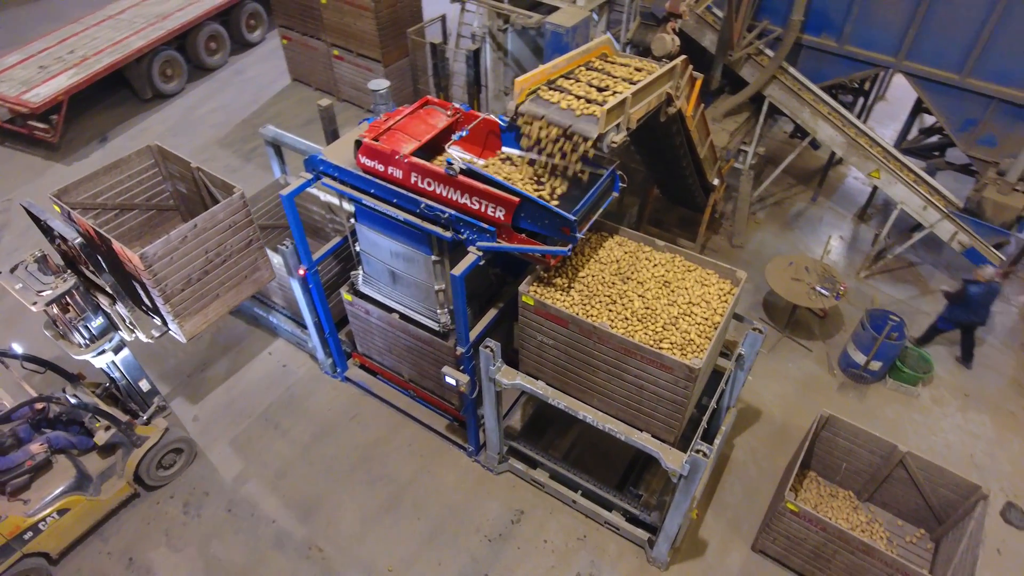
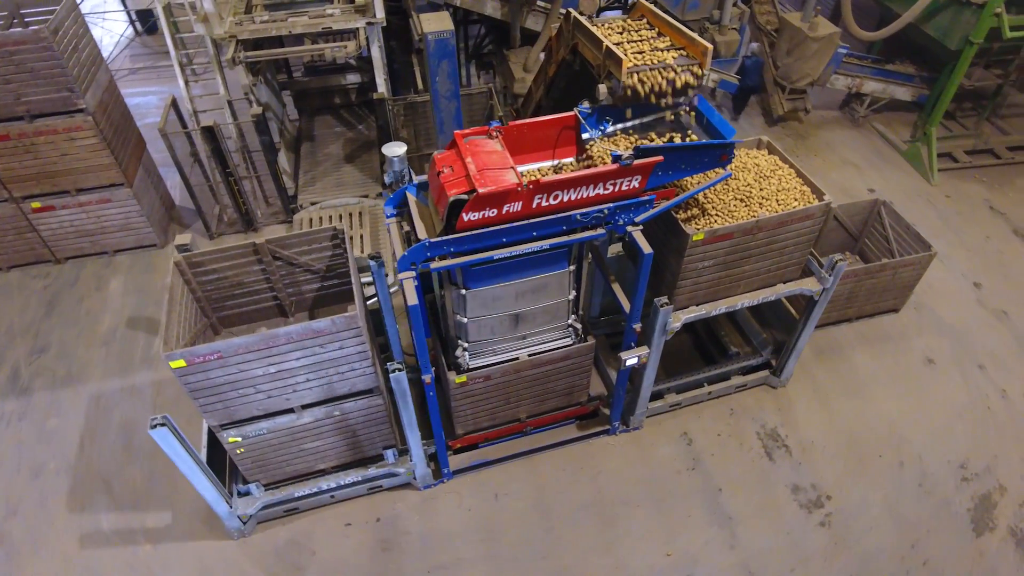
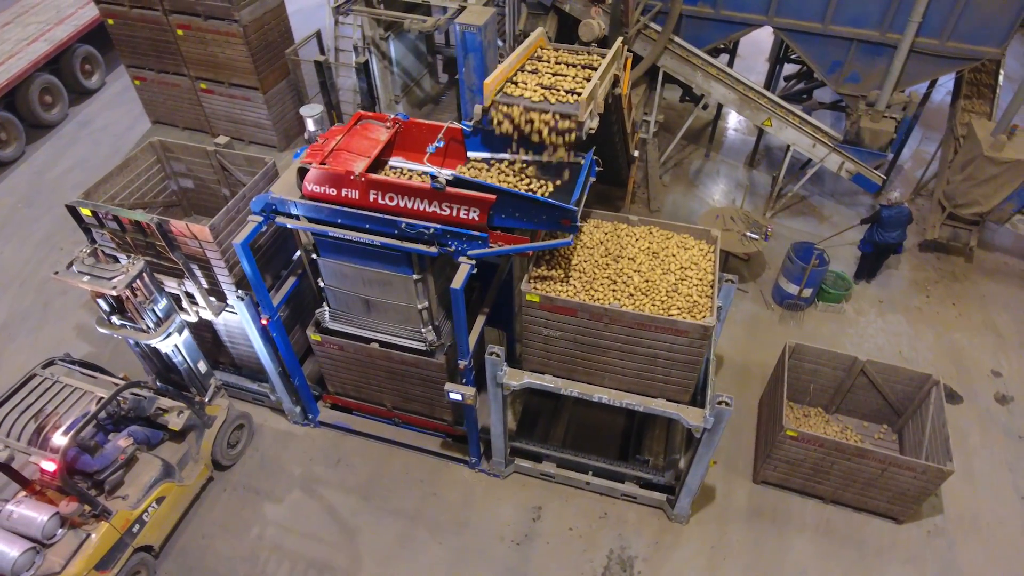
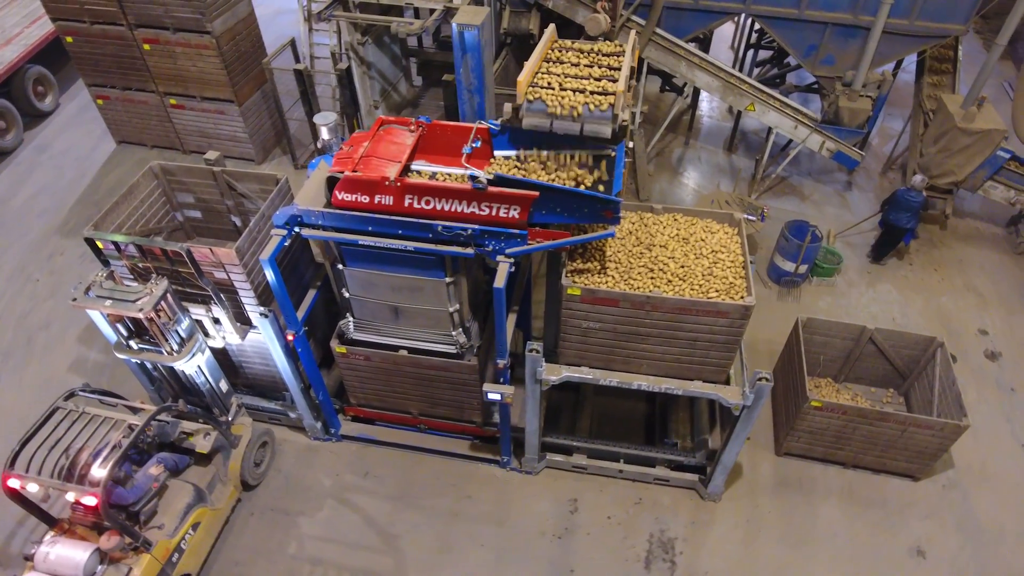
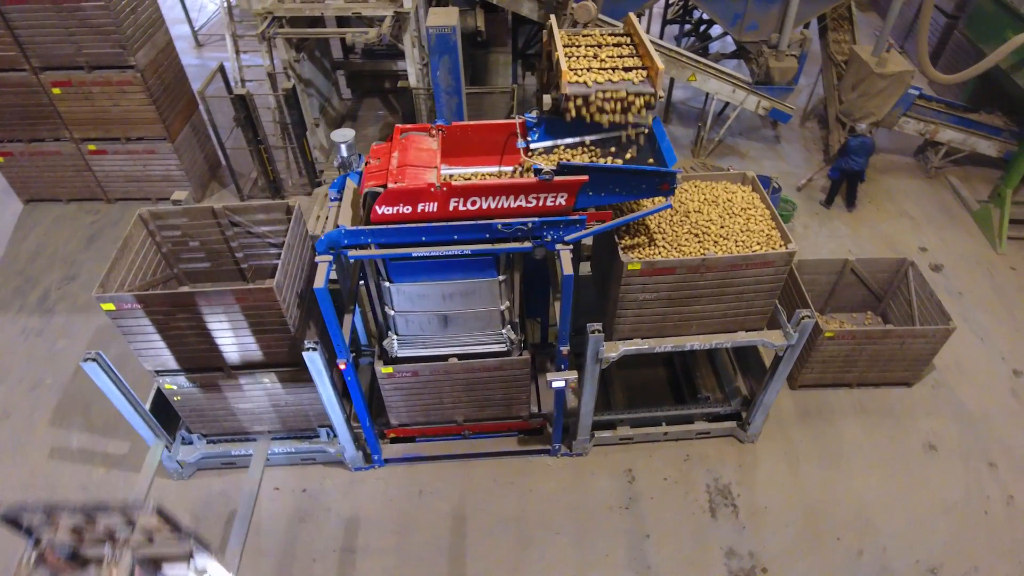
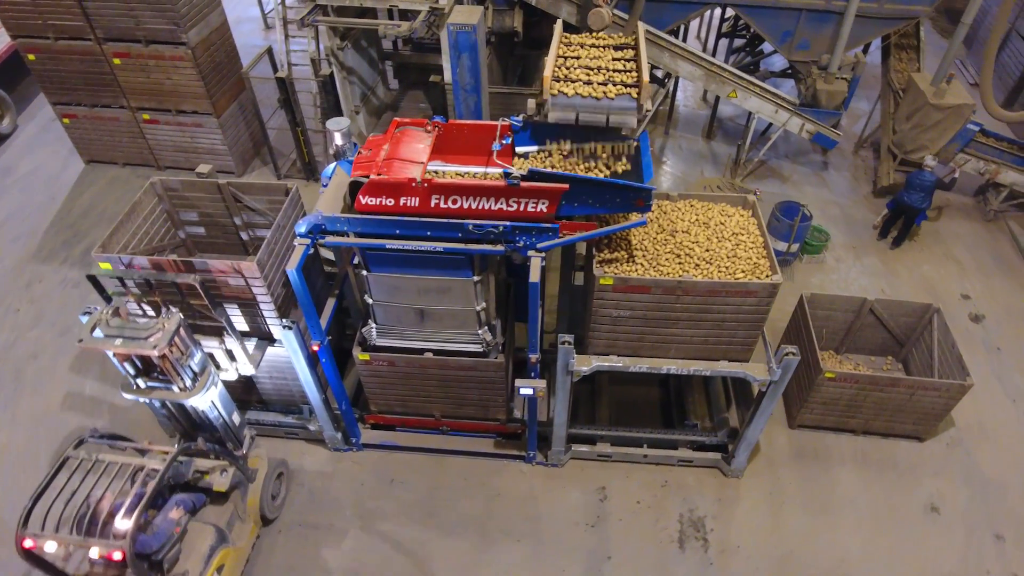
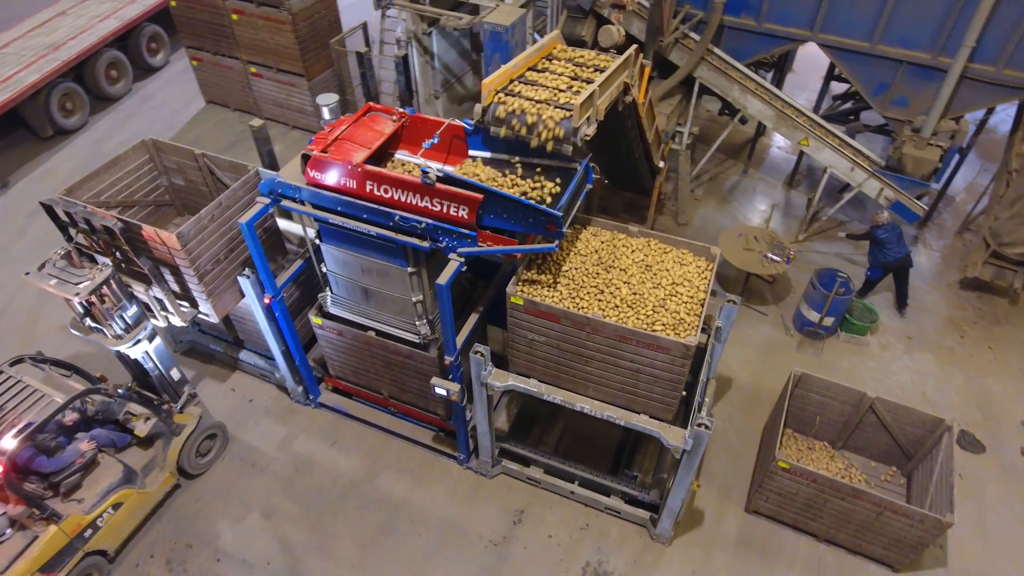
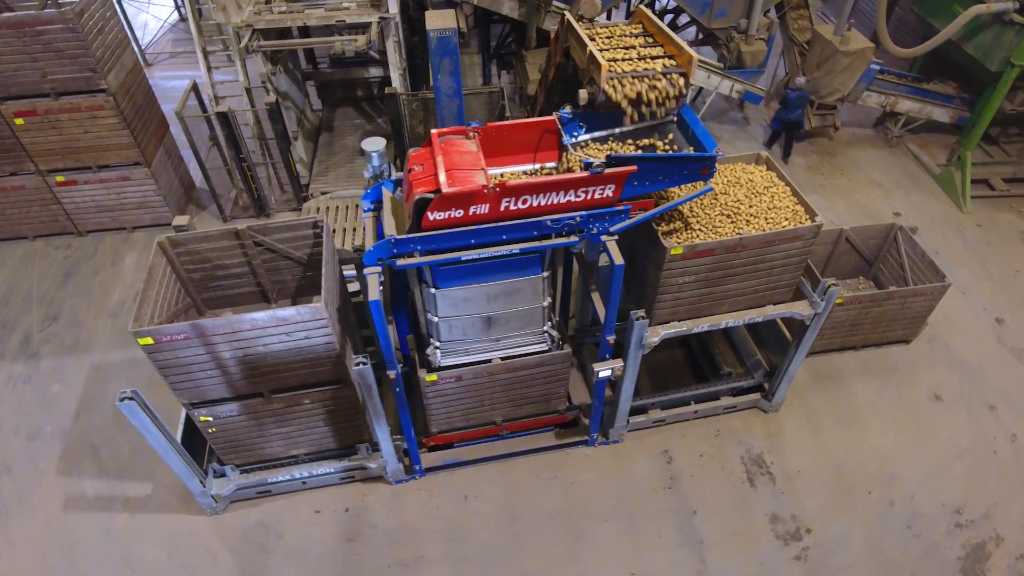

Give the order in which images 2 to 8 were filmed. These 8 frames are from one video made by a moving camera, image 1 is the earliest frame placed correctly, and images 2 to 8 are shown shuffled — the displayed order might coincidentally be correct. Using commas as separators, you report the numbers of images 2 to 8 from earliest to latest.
7, 3, 4, 6, 5, 8, 2
